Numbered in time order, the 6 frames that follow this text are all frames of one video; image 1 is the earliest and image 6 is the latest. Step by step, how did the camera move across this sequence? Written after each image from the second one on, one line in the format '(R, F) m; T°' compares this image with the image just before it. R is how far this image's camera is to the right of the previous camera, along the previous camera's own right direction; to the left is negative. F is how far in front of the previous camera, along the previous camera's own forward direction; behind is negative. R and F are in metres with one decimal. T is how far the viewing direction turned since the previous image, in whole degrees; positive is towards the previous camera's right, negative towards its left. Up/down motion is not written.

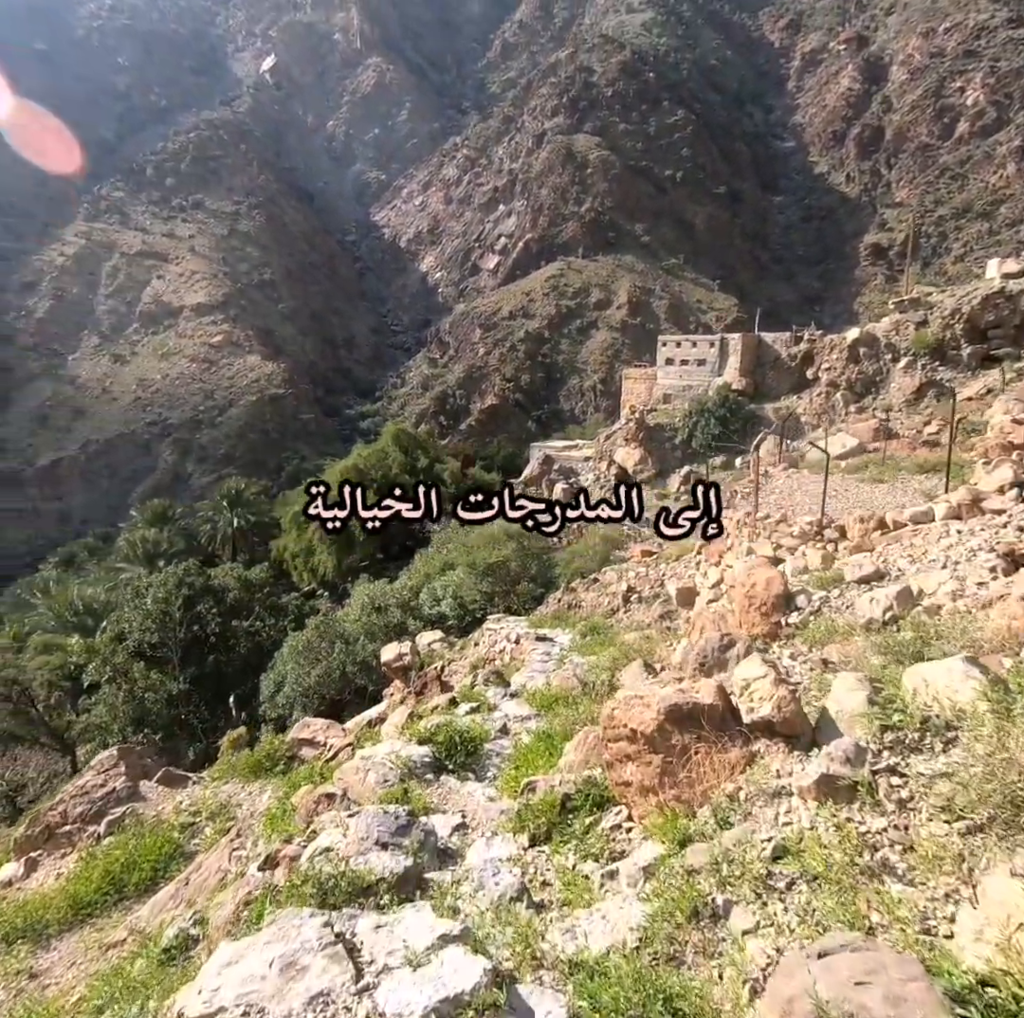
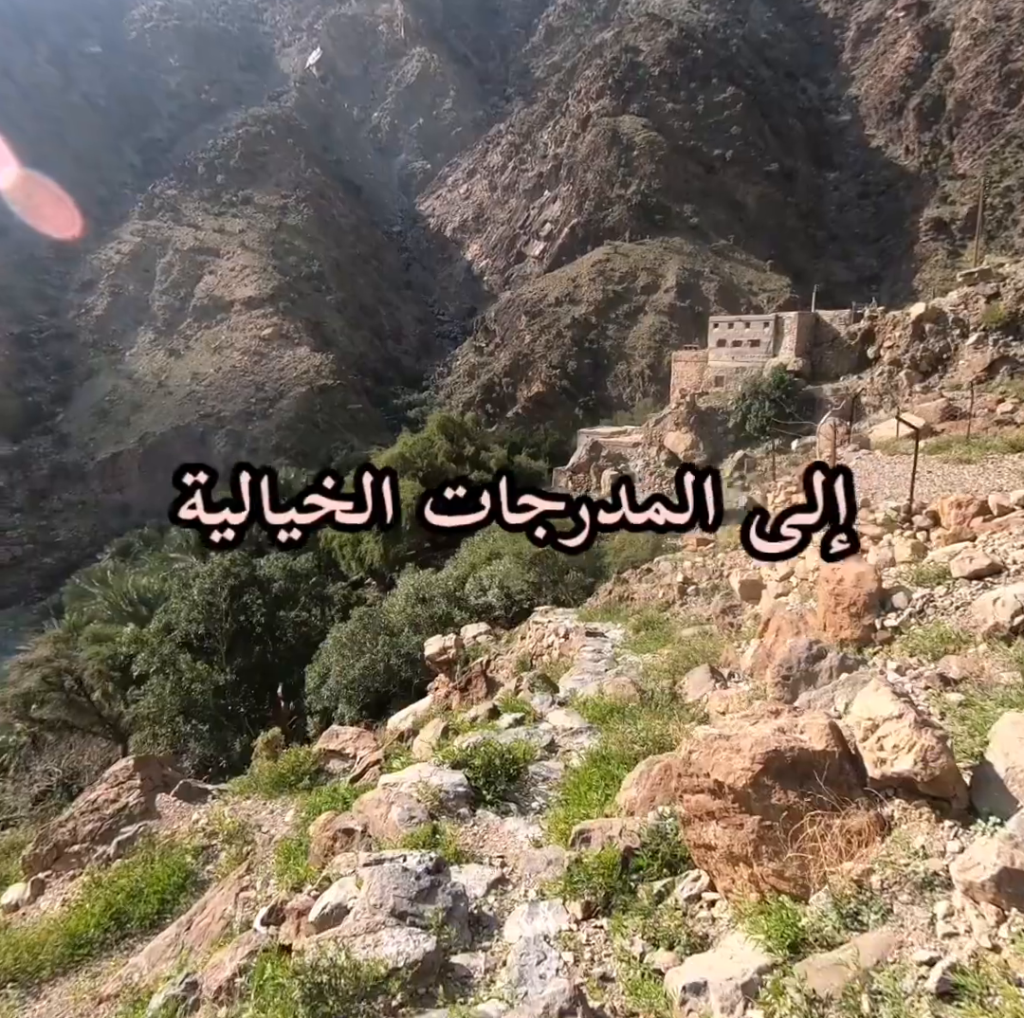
(0.0, +0.4) m; -3°
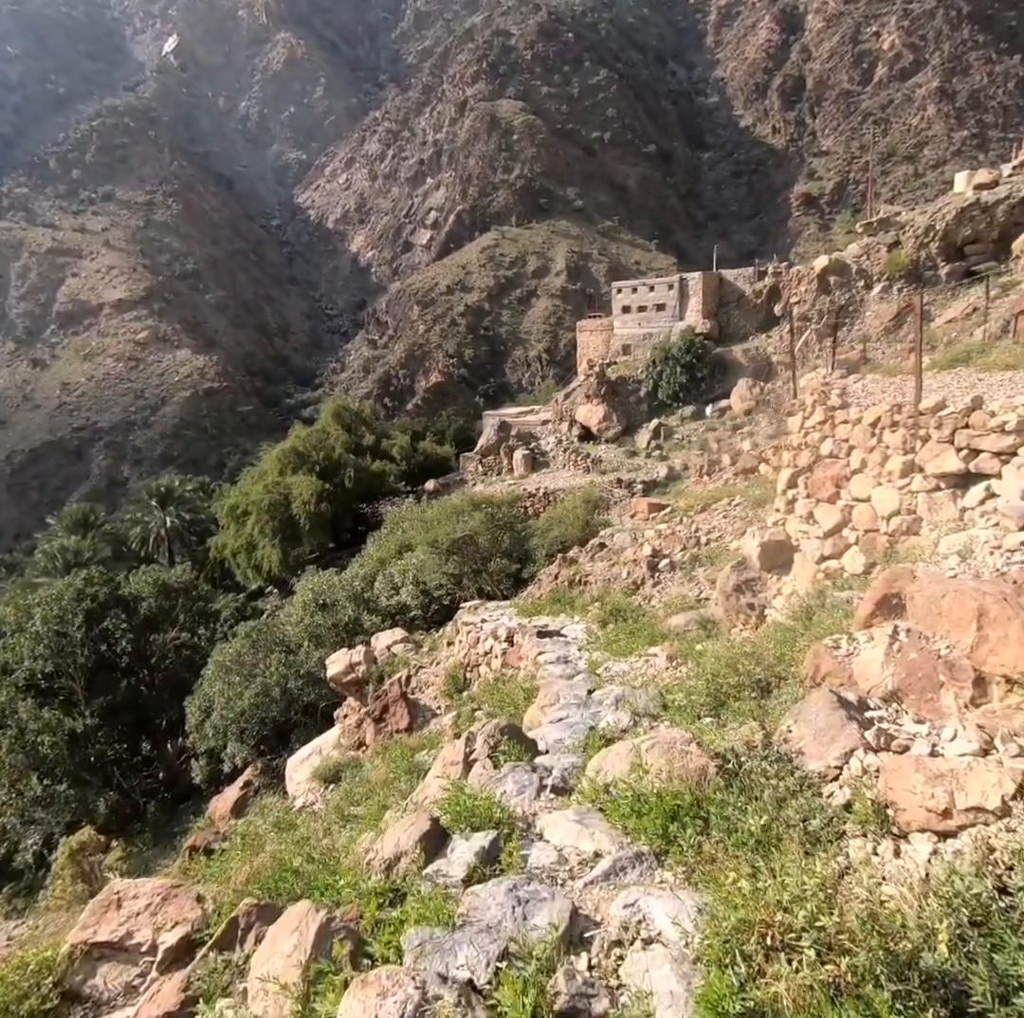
(-0.1, +1.6) m; +7°
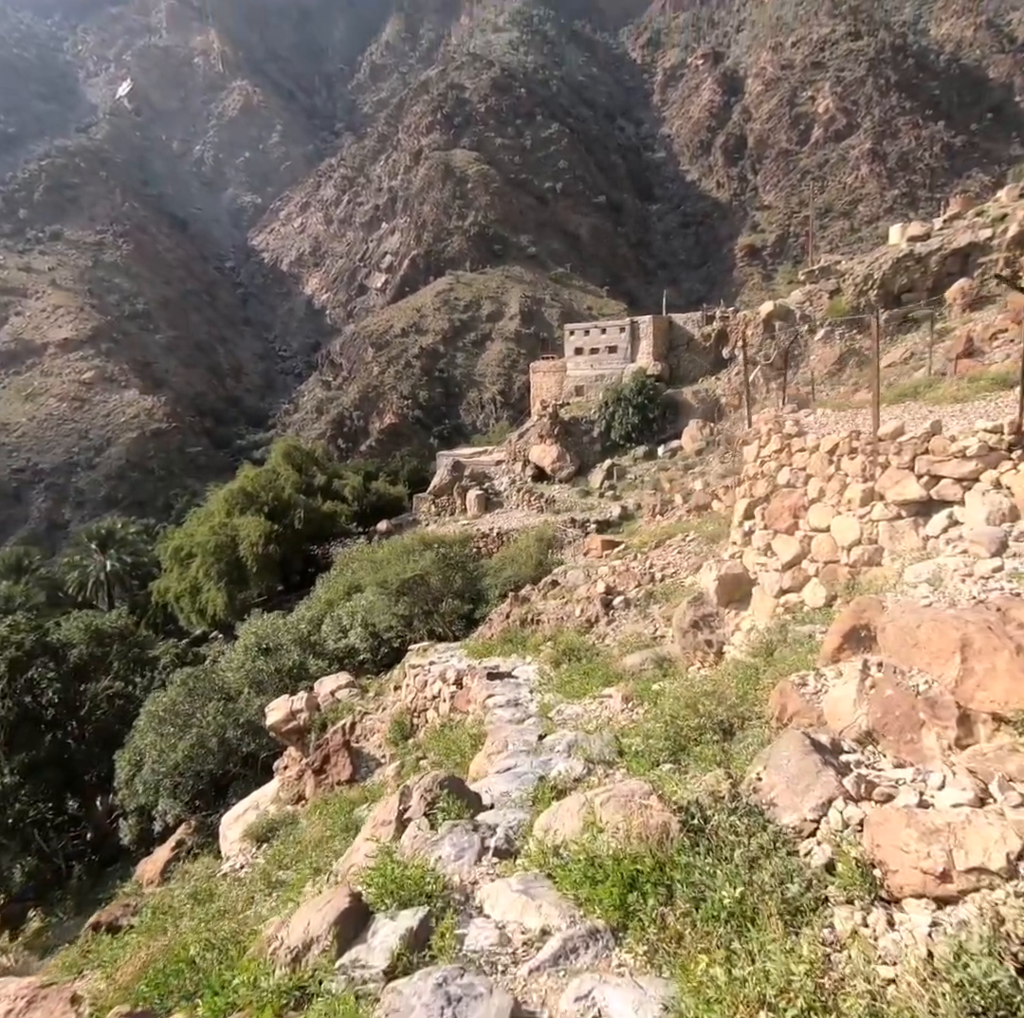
(0.0, +0.2) m; +3°
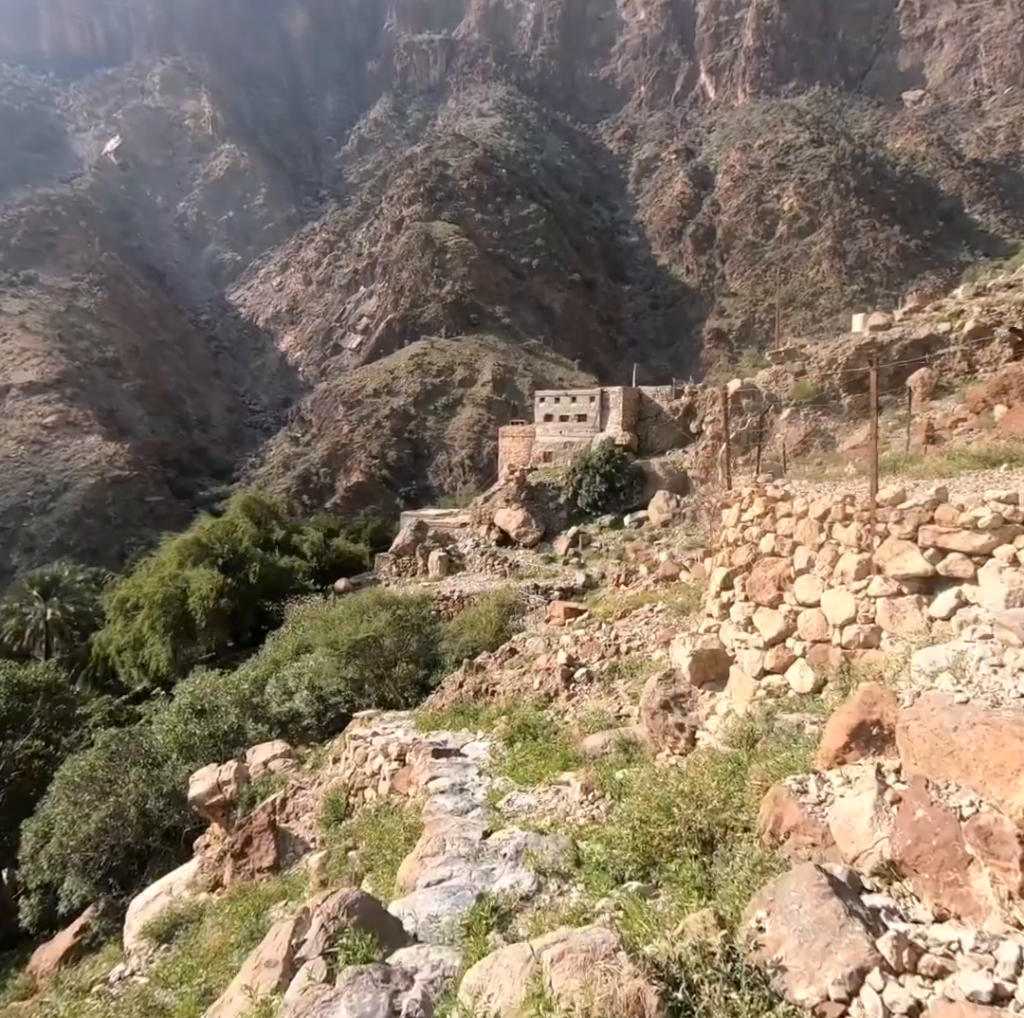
(0.0, +0.3) m; +2°
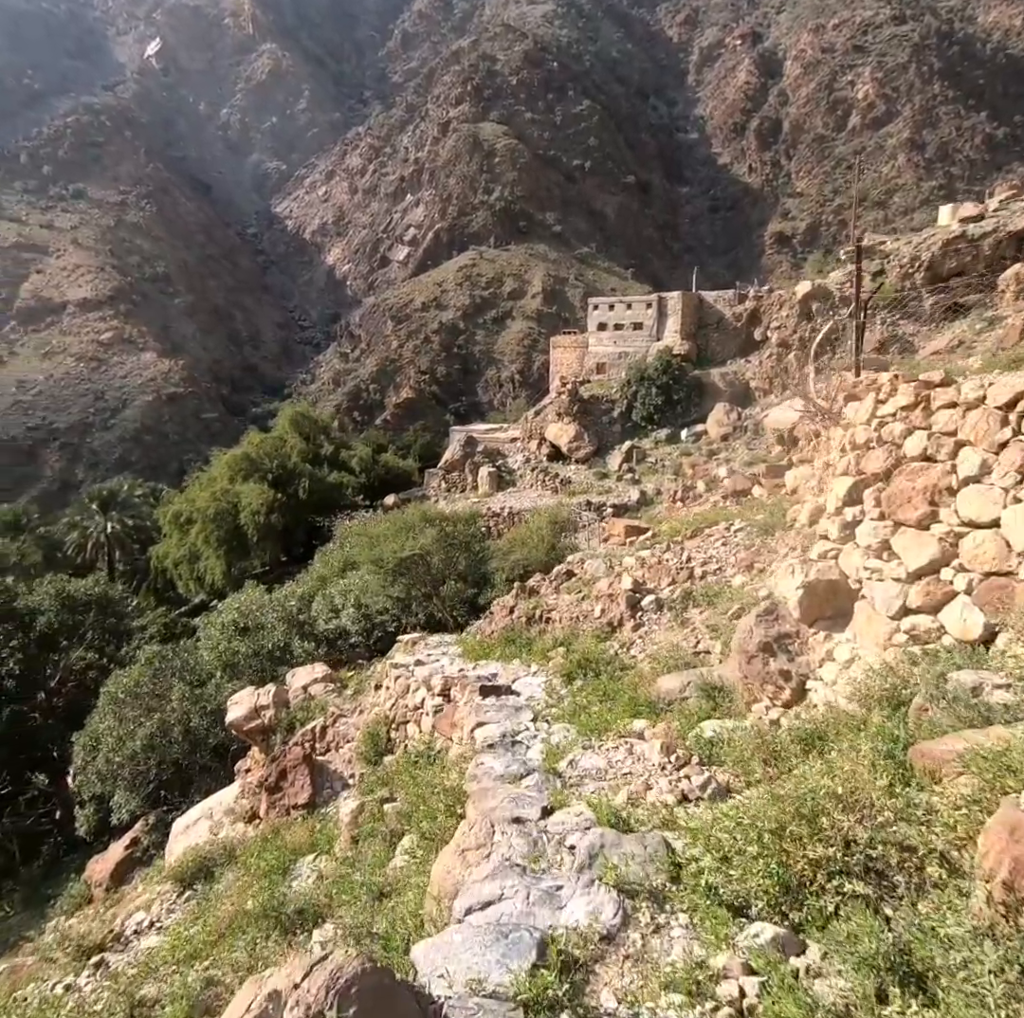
(0.0, +0.6) m; -4°
